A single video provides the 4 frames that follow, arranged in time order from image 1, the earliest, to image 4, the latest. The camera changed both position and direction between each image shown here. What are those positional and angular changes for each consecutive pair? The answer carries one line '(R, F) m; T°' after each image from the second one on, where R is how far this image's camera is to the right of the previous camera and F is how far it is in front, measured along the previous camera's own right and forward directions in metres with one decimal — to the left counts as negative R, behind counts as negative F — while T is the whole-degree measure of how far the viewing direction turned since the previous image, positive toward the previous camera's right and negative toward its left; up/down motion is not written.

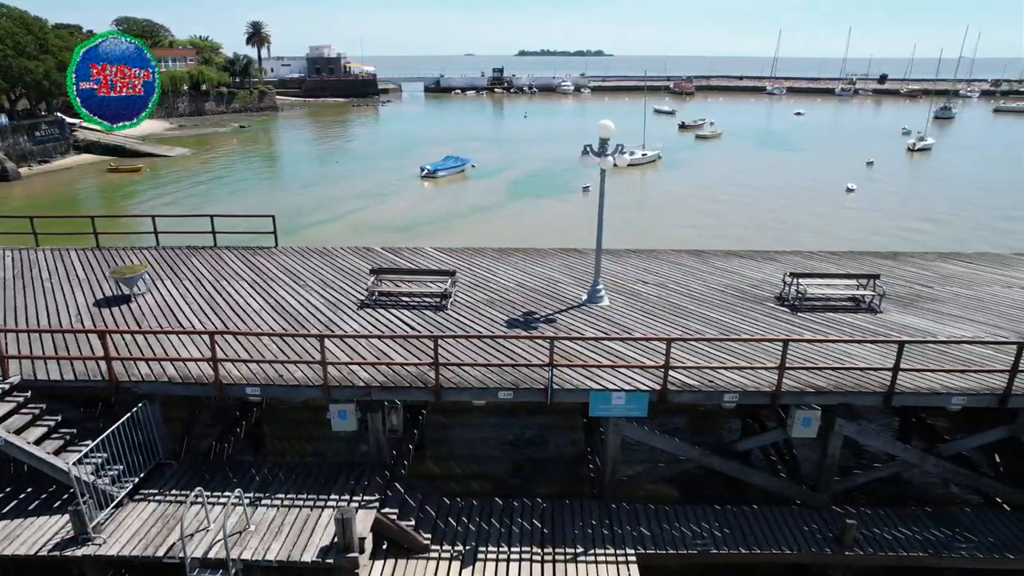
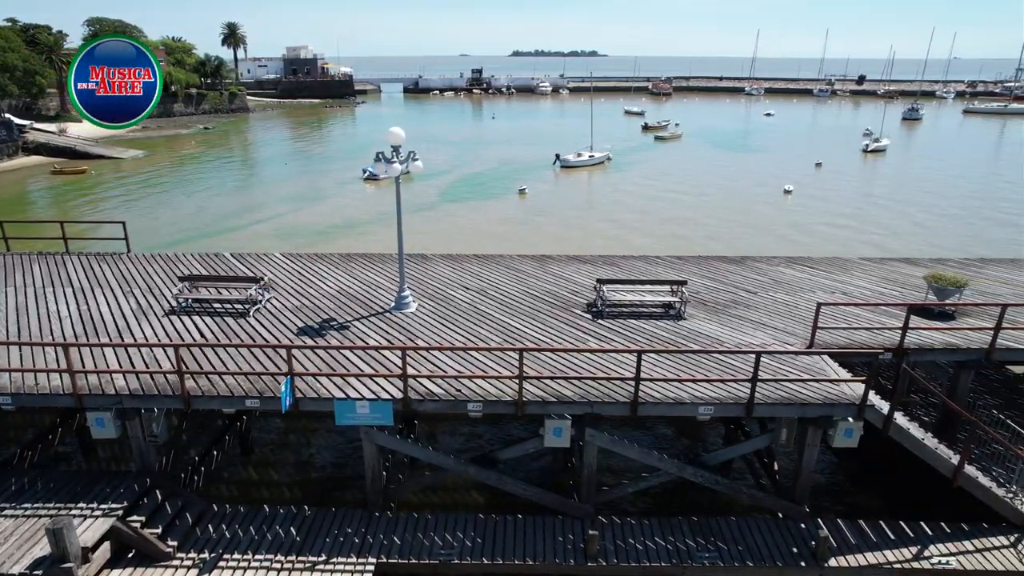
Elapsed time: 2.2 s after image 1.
(+3.3, 0.0) m; 0°
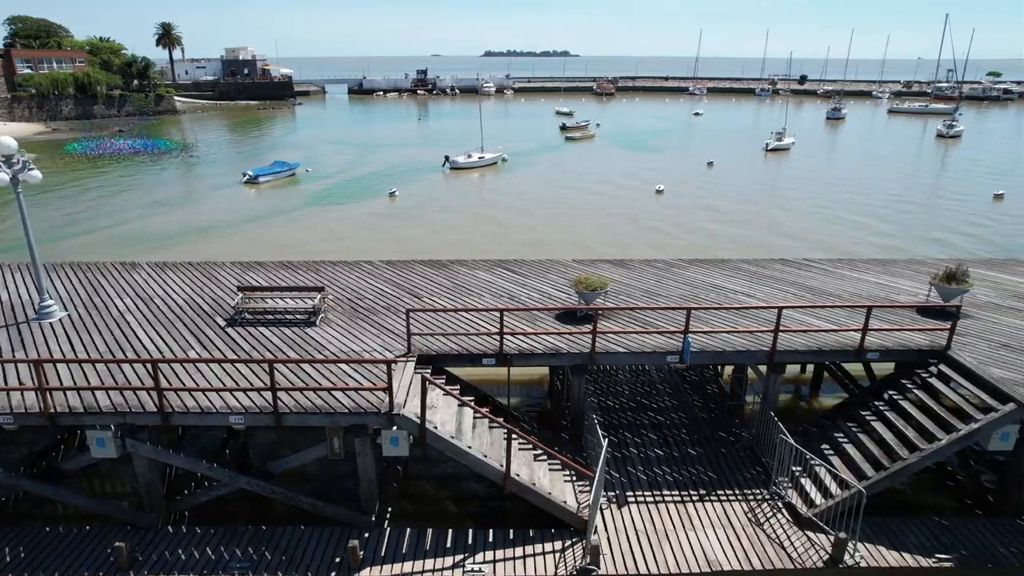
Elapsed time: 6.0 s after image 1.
(+5.7, -0.1) m; +1°
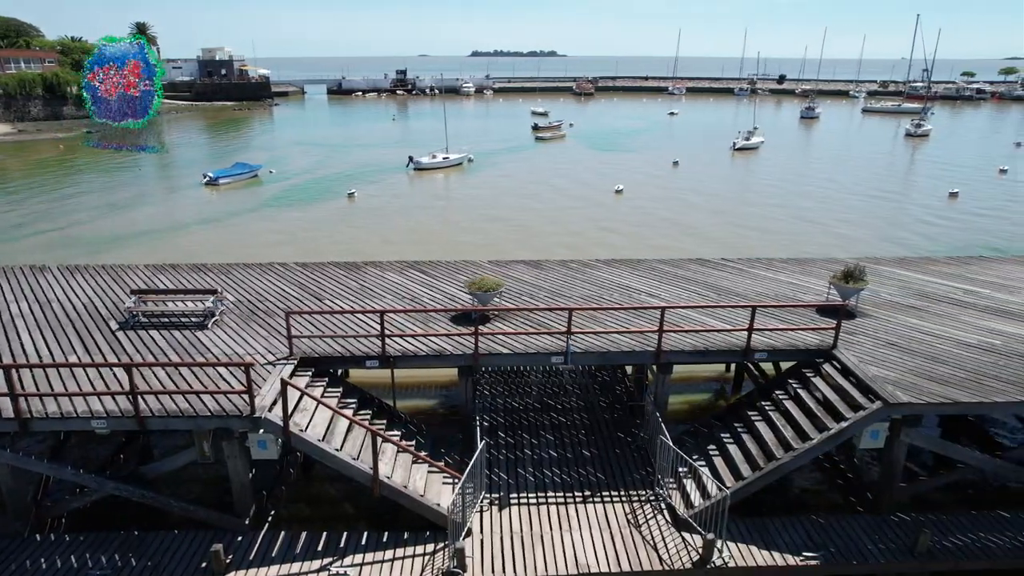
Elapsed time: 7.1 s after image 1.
(+1.6, 0.0) m; +1°
